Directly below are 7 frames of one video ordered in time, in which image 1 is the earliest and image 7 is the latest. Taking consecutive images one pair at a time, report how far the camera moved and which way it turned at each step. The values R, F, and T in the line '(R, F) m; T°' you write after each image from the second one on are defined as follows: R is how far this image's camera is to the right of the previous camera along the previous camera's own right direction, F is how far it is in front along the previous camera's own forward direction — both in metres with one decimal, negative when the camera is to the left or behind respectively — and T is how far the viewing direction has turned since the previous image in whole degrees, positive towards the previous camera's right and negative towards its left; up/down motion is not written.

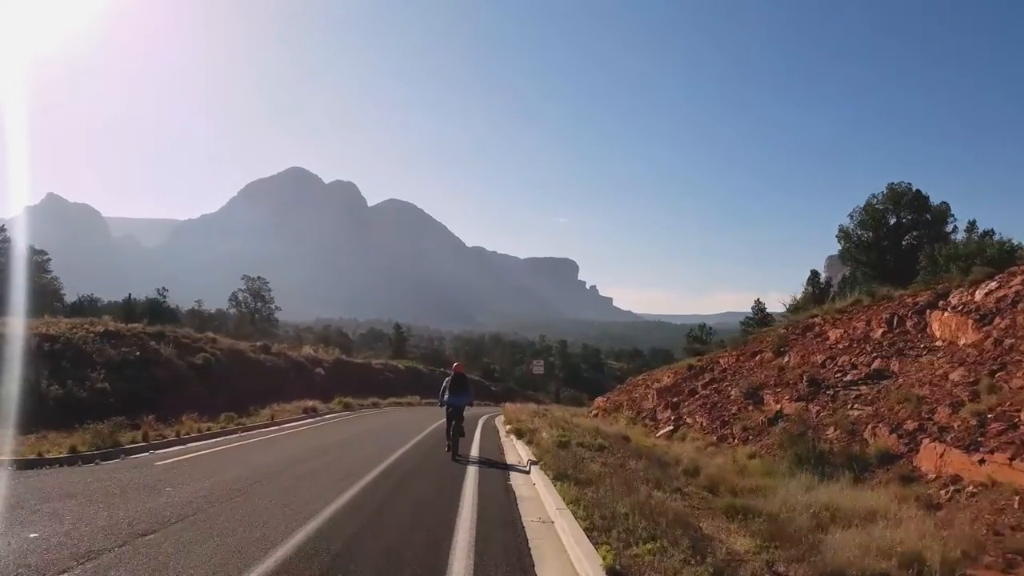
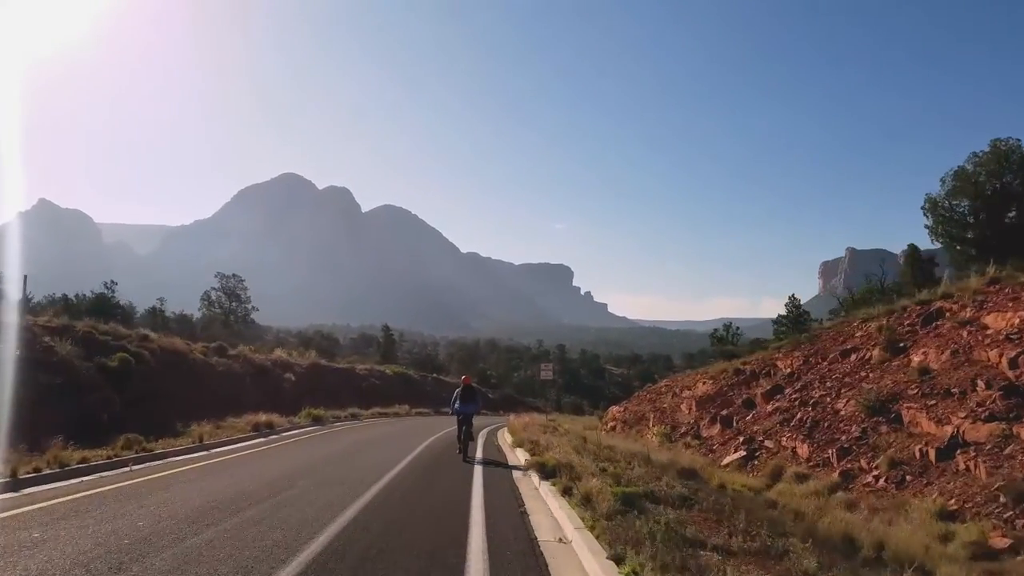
(-0.4, +5.6) m; 0°
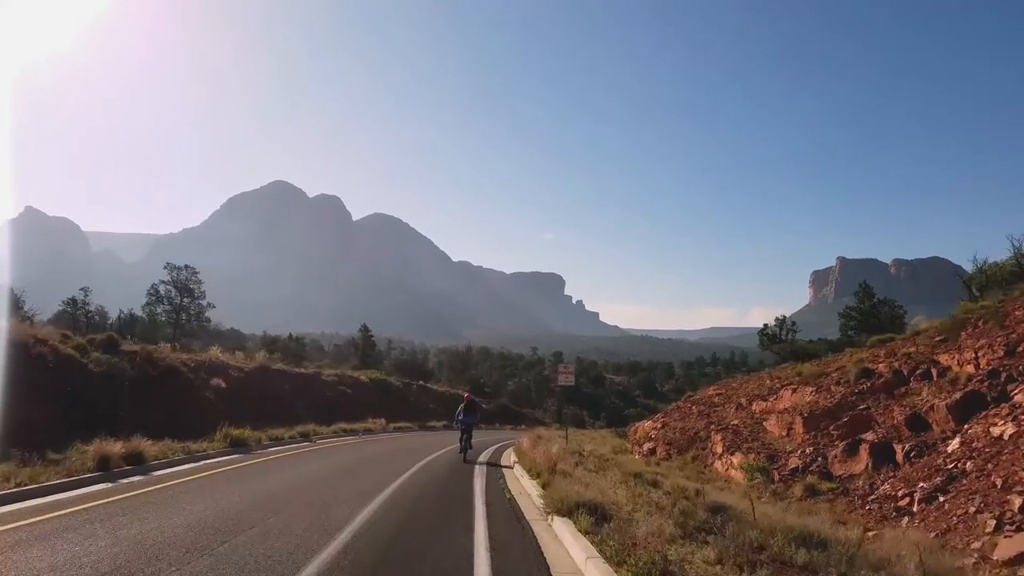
(-0.5, +8.1) m; +1°
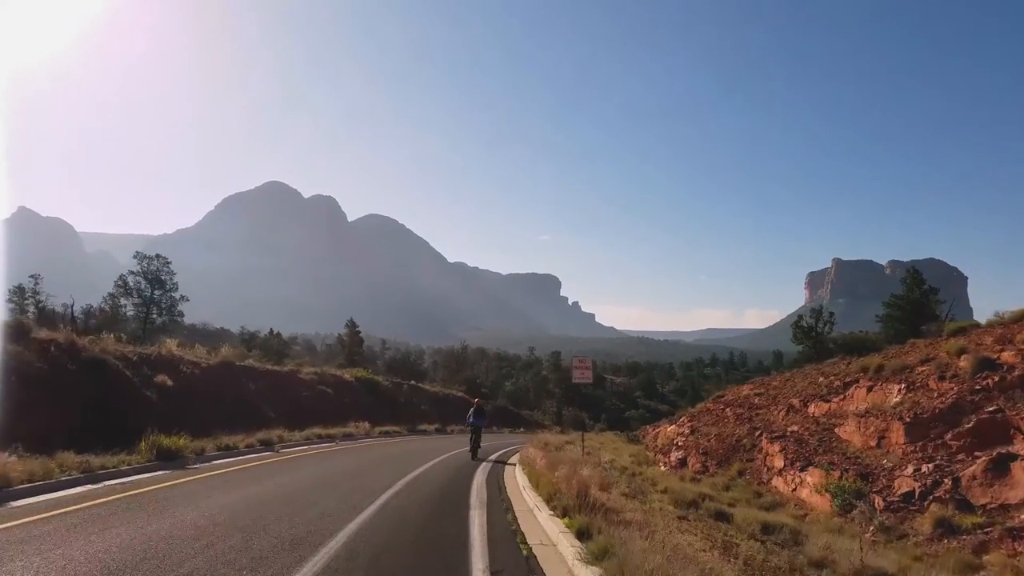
(-0.2, +3.9) m; 0°
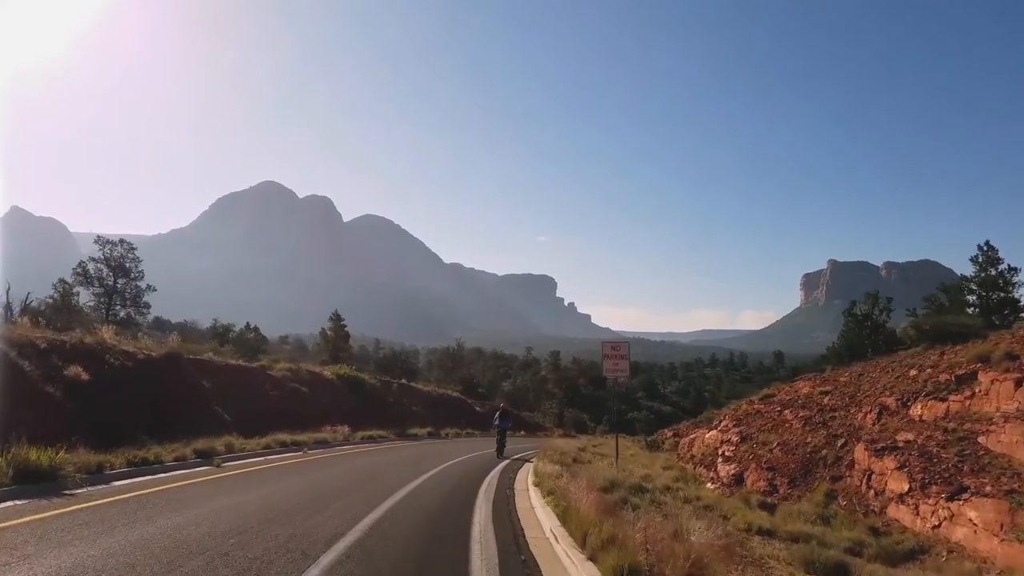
(-0.3, +4.3) m; 0°
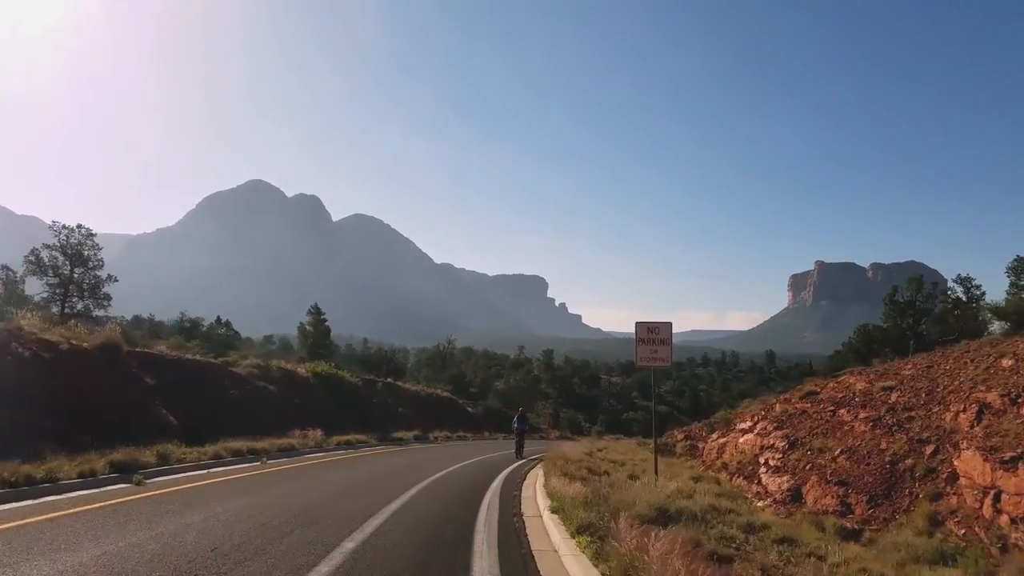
(-0.3, +3.1) m; +1°
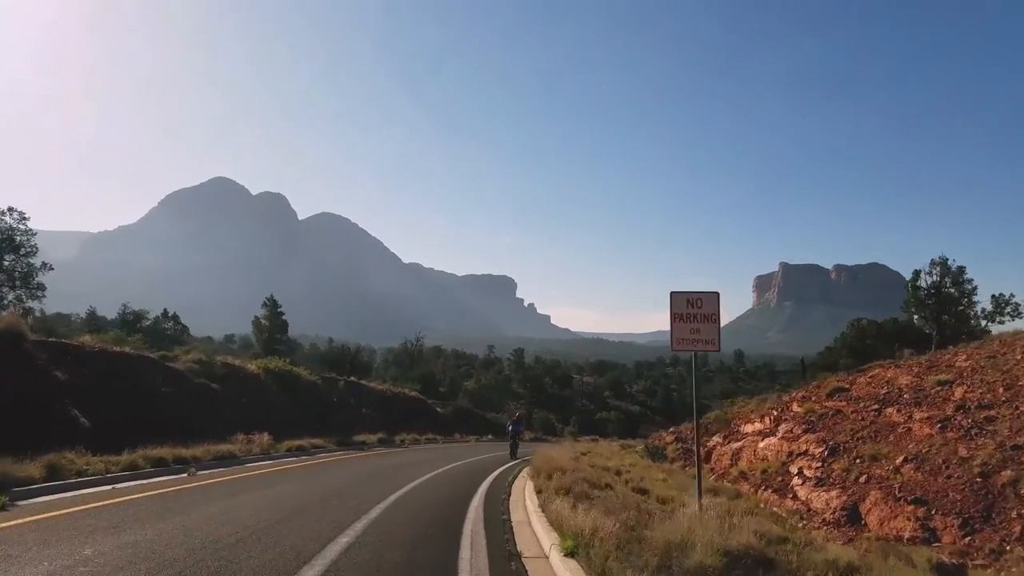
(-0.3, +2.8) m; +3°
